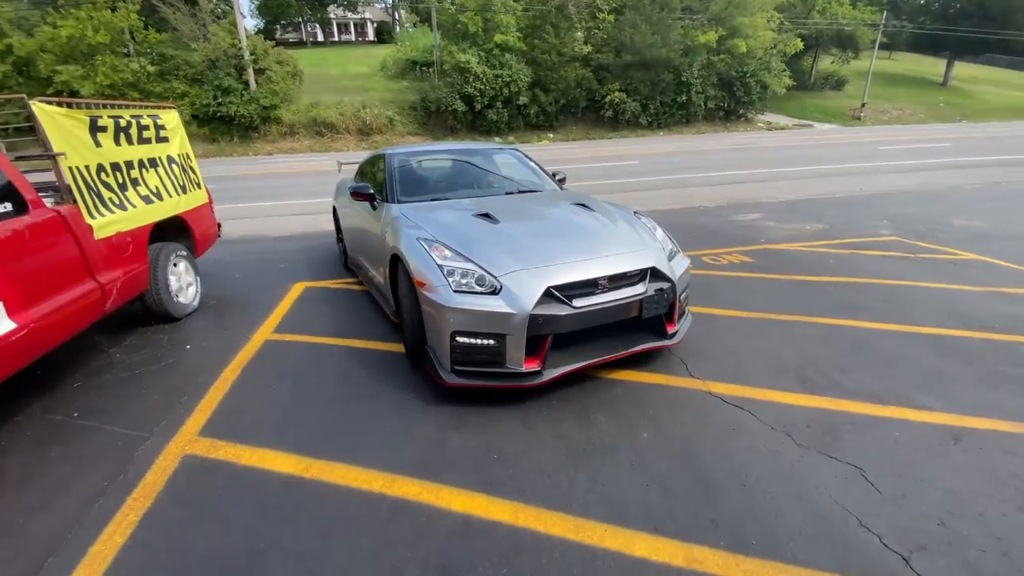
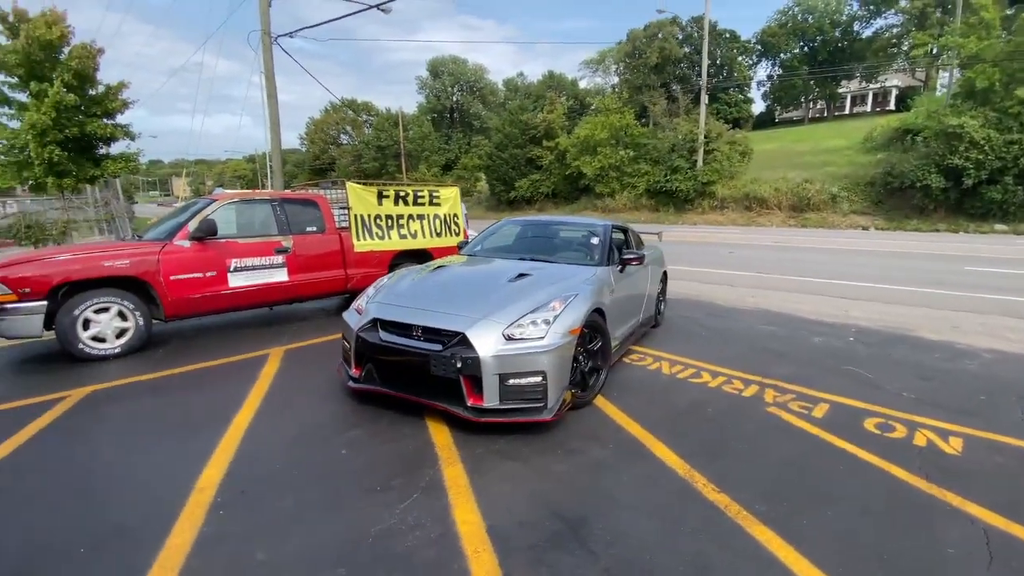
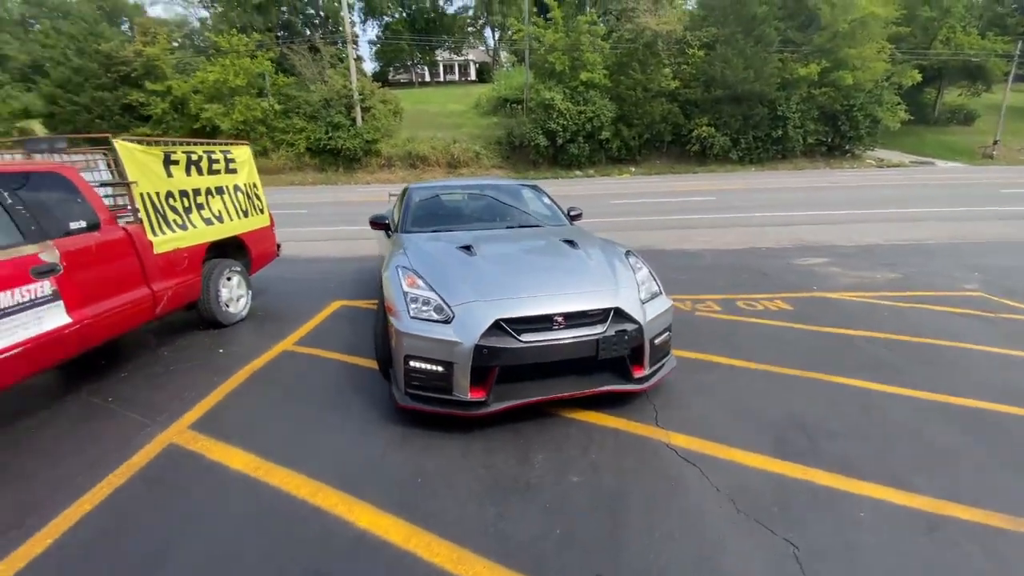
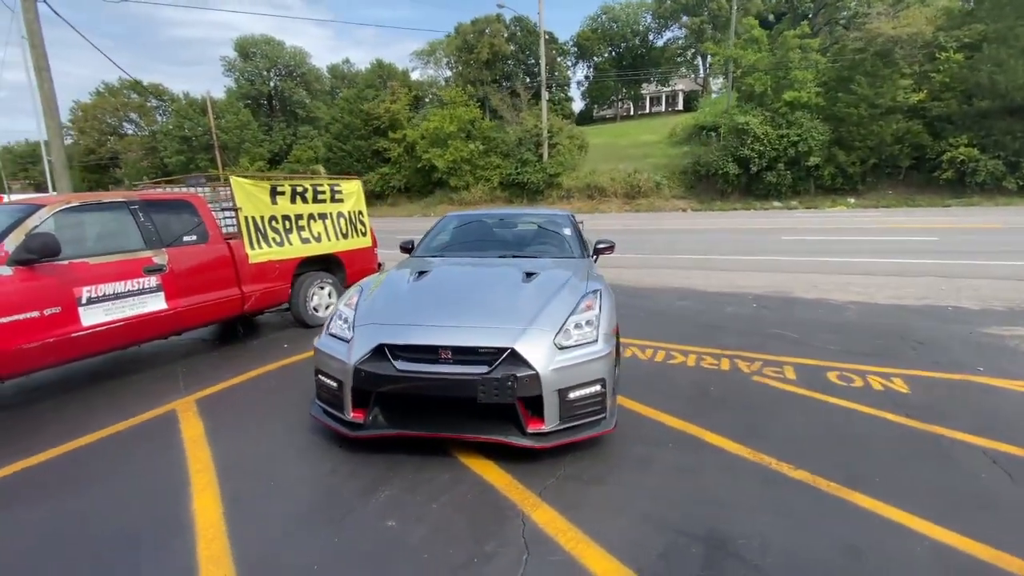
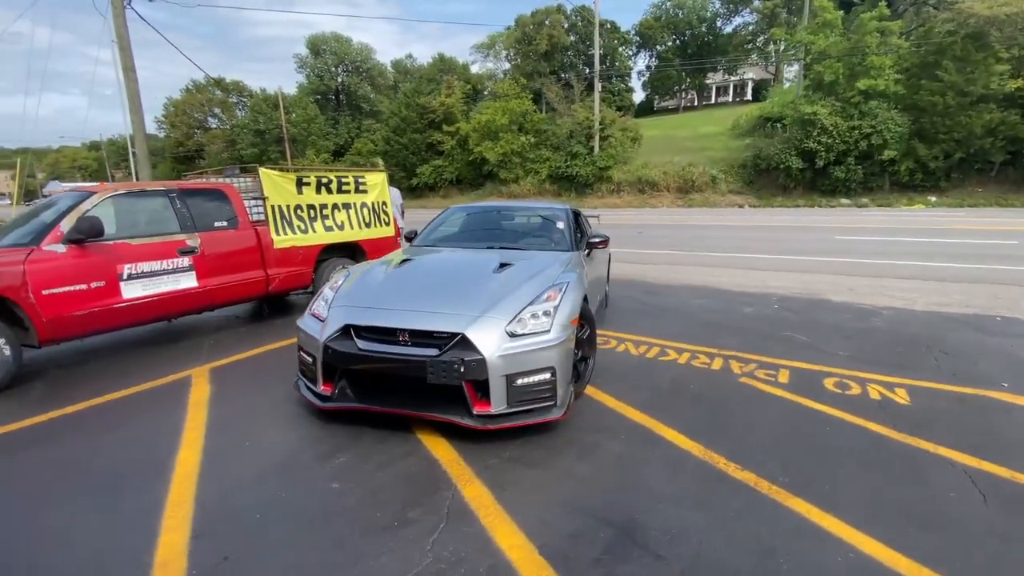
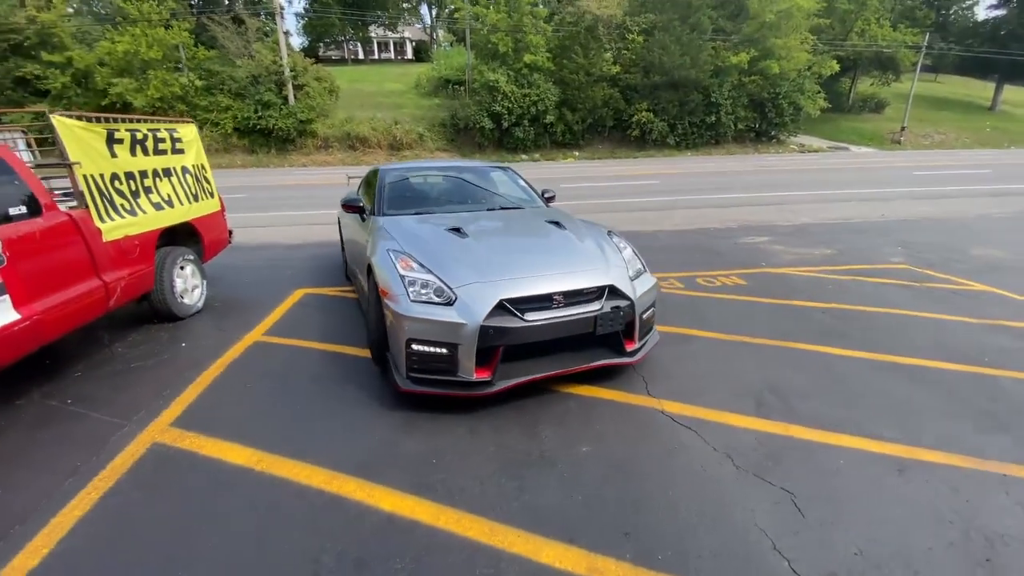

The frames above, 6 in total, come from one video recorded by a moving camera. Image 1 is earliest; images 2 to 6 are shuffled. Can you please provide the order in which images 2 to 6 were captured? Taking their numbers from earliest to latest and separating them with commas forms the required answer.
6, 3, 4, 5, 2
